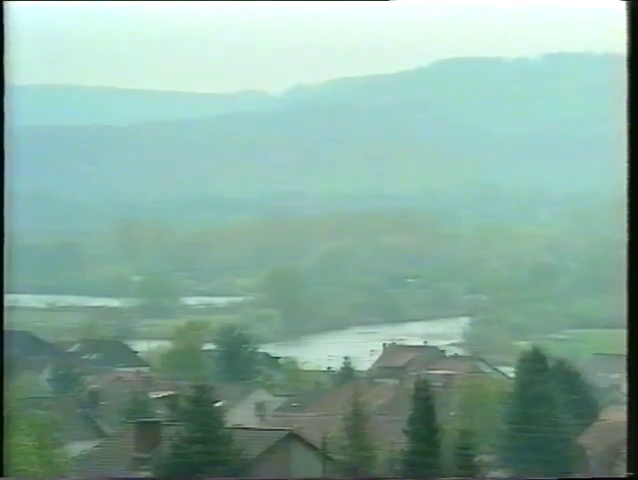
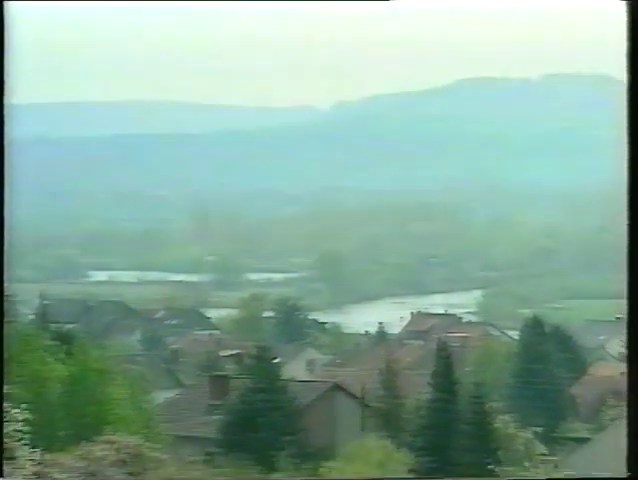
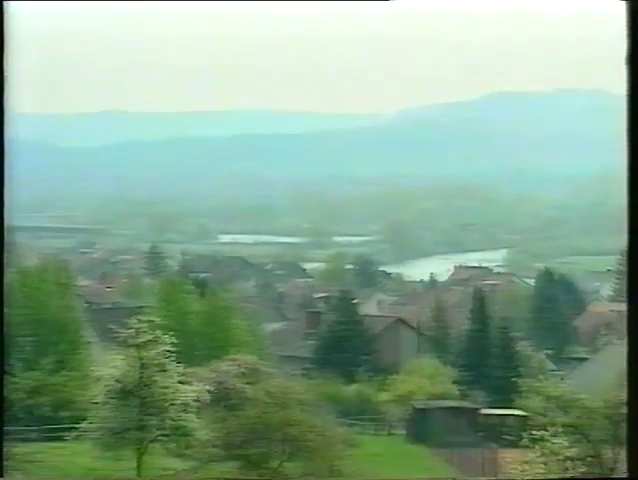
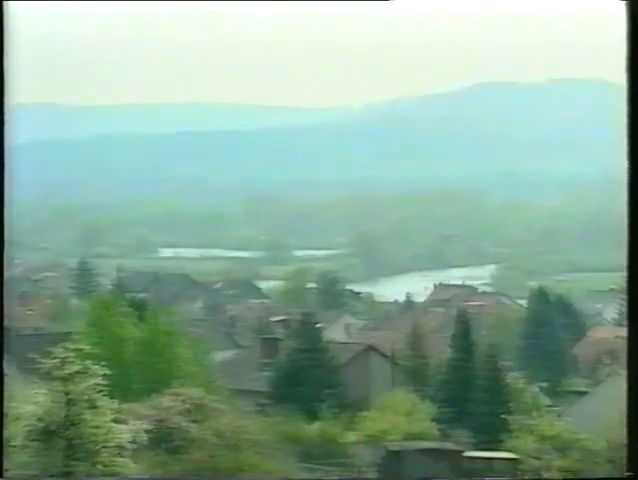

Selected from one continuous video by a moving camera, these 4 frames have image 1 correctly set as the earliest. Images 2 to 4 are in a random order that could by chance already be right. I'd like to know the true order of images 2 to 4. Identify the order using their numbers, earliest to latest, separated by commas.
2, 4, 3
